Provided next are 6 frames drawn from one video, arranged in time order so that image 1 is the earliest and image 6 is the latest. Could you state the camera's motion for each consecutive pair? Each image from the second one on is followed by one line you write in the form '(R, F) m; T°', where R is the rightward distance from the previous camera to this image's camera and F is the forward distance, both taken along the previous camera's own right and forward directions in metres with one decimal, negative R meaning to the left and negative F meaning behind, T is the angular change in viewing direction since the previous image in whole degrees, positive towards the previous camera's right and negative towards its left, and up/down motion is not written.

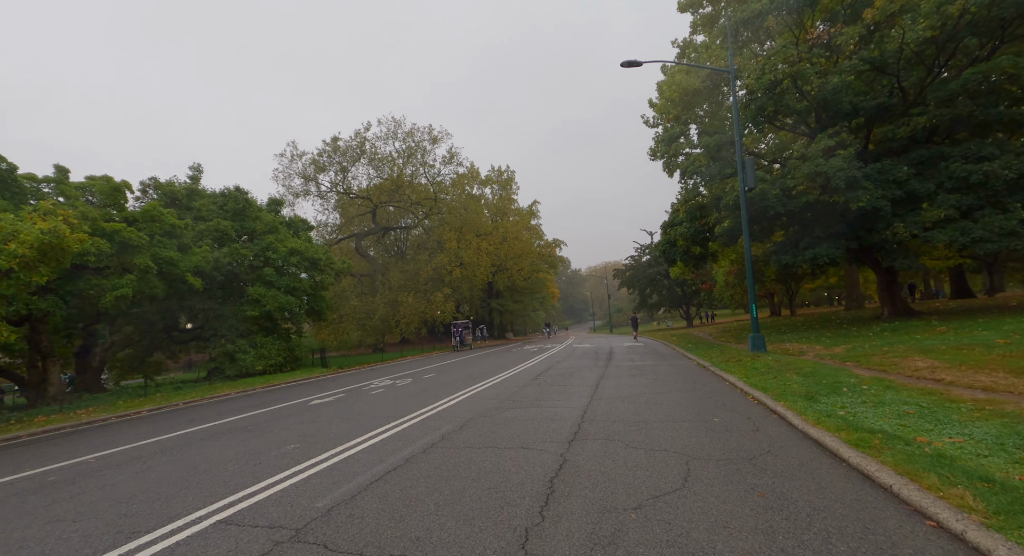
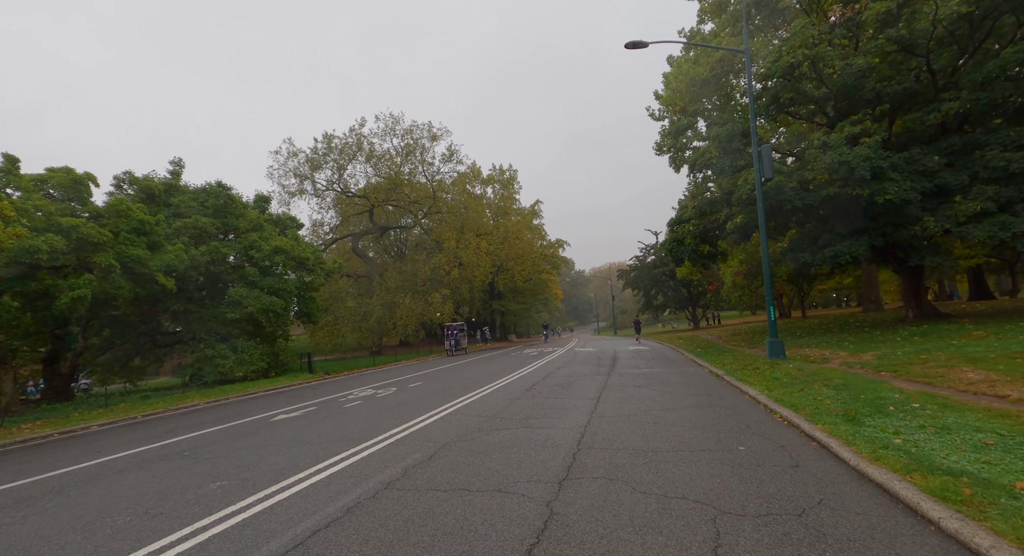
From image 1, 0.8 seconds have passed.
(+0.3, +1.5) m; -1°
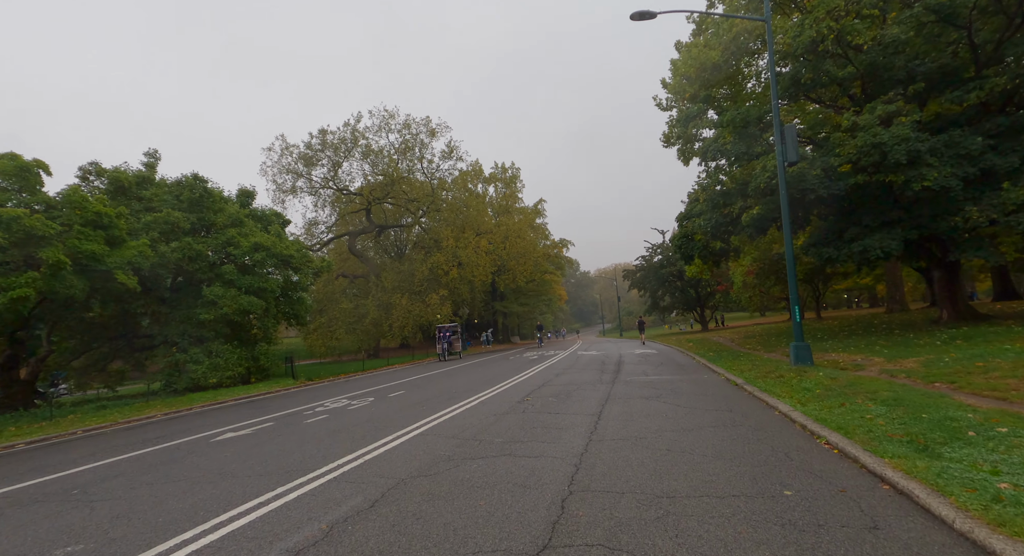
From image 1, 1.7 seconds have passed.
(+0.4, +1.7) m; -1°
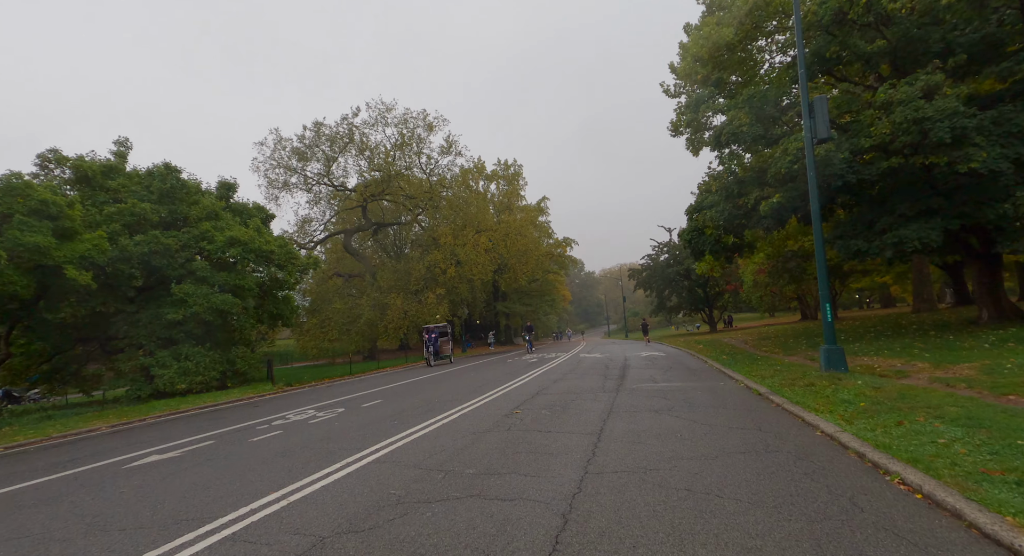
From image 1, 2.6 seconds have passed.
(+0.4, +1.7) m; -1°
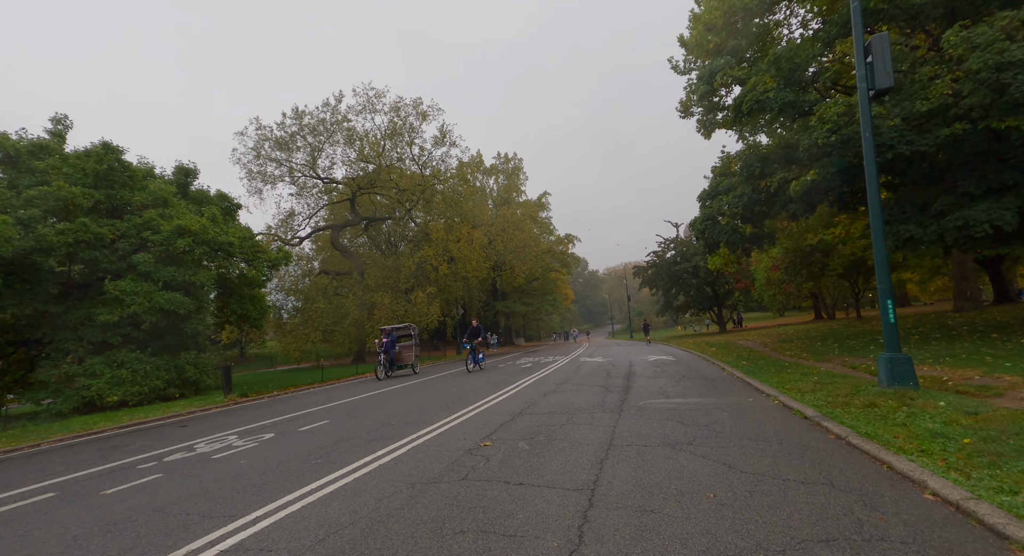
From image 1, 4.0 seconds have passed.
(+0.6, +2.6) m; -1°
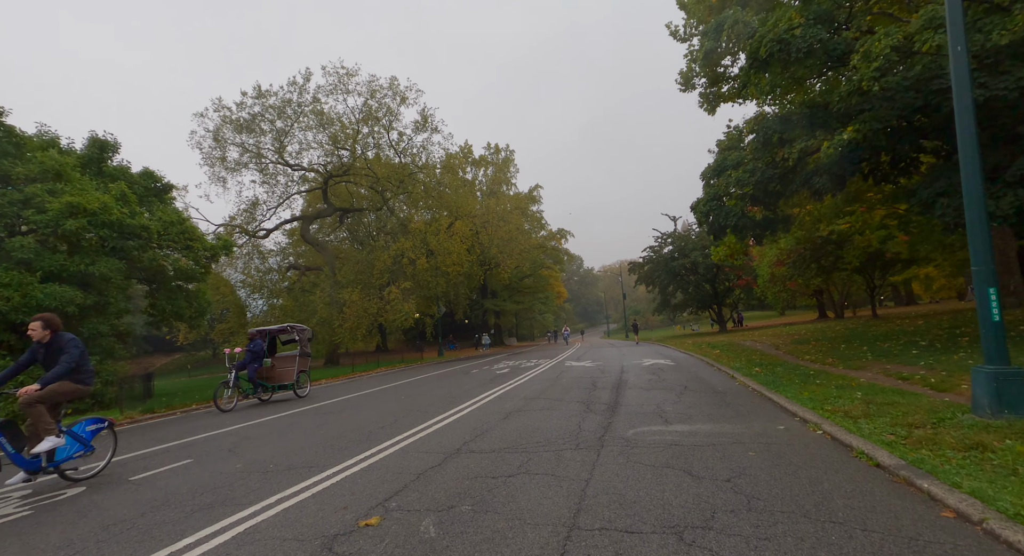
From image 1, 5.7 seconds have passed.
(+0.9, +3.1) m; 0°
